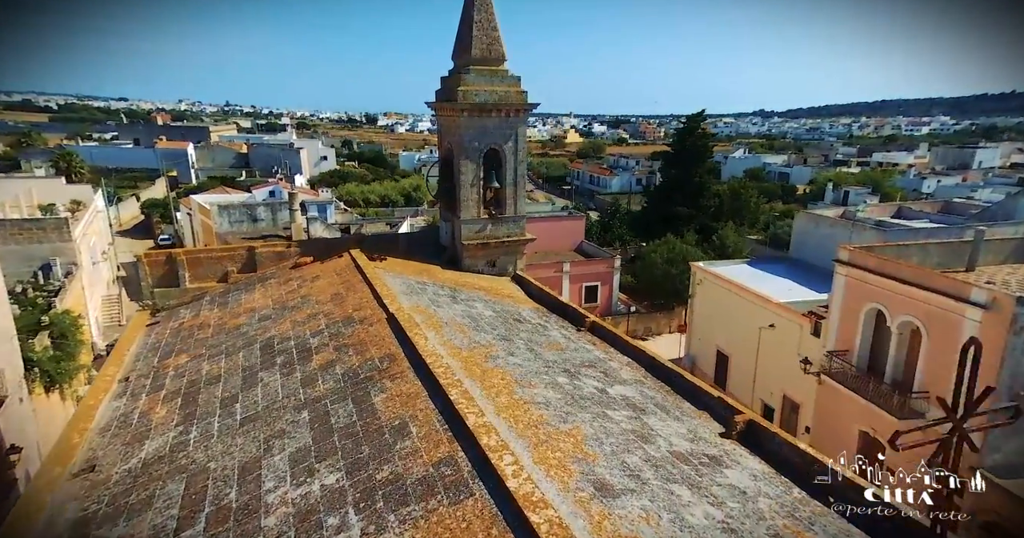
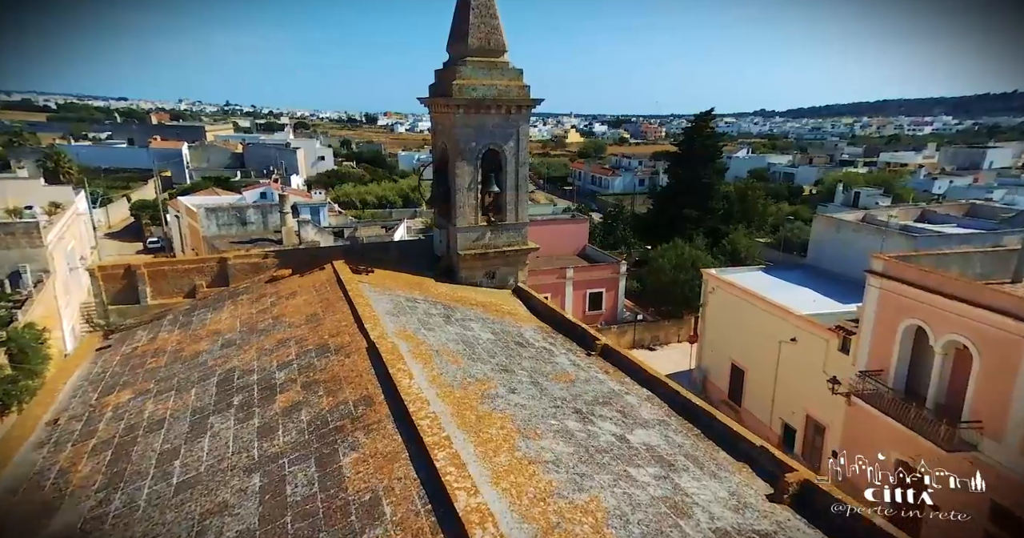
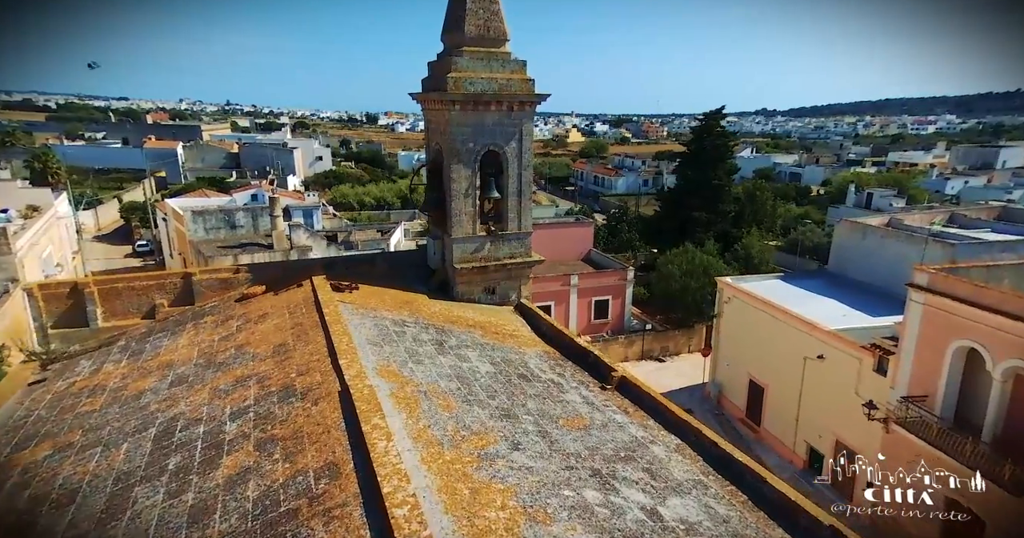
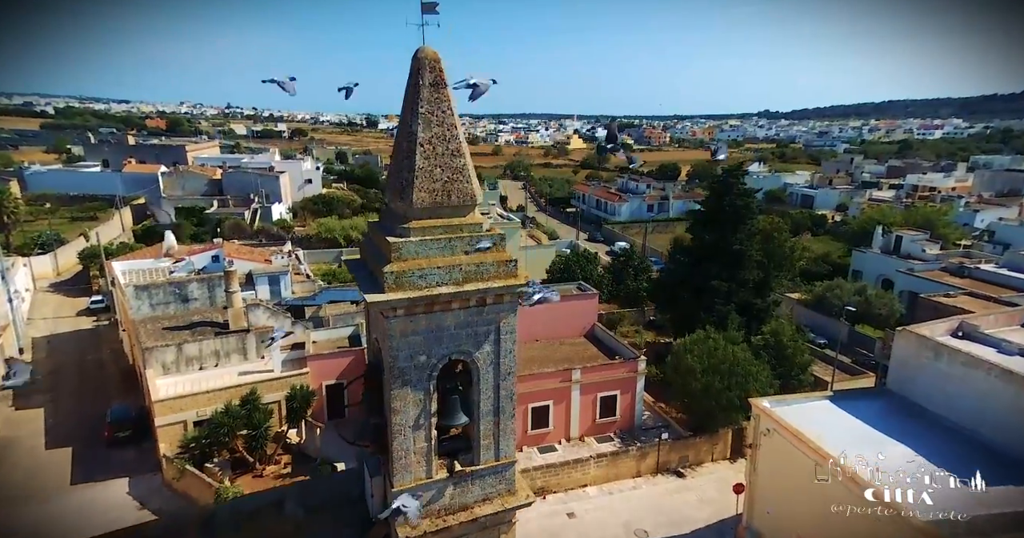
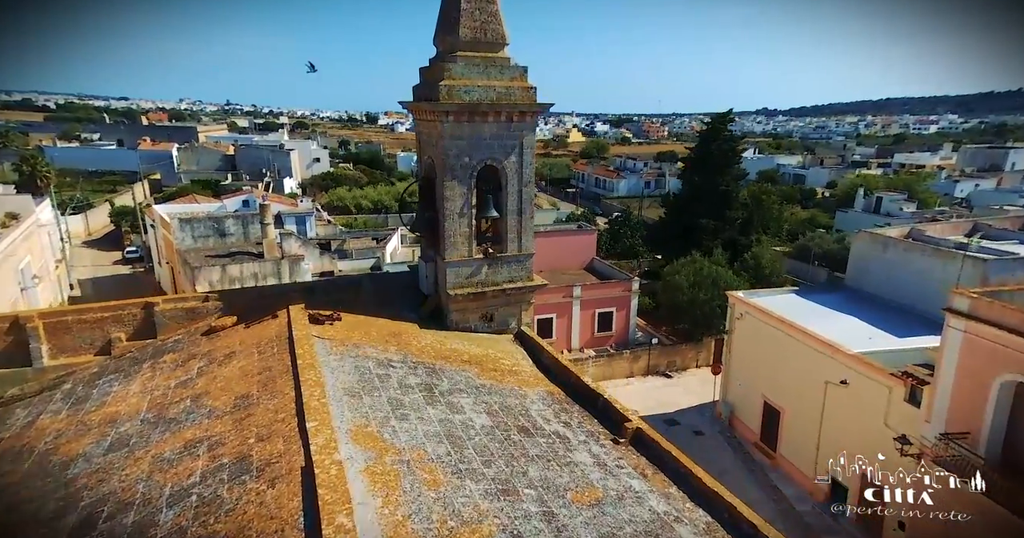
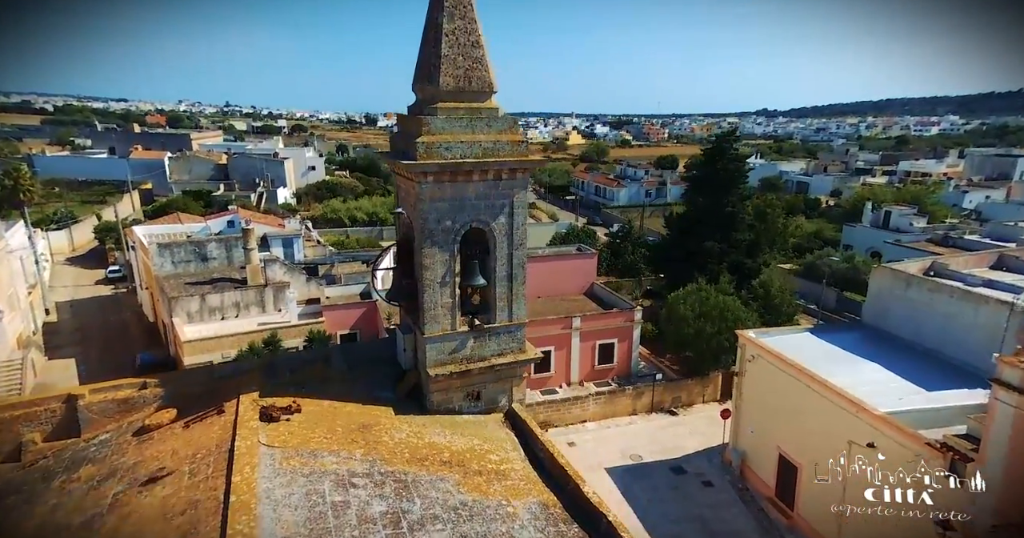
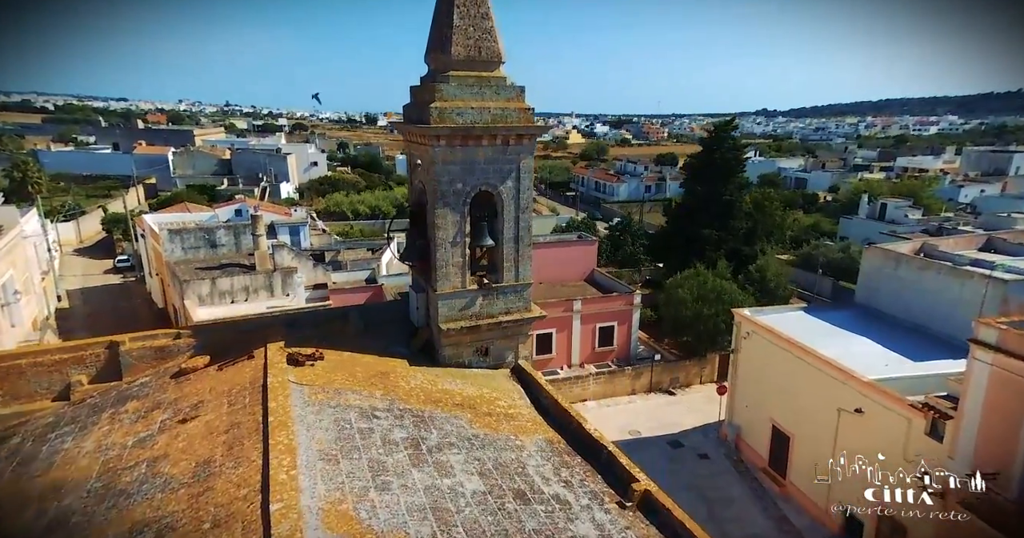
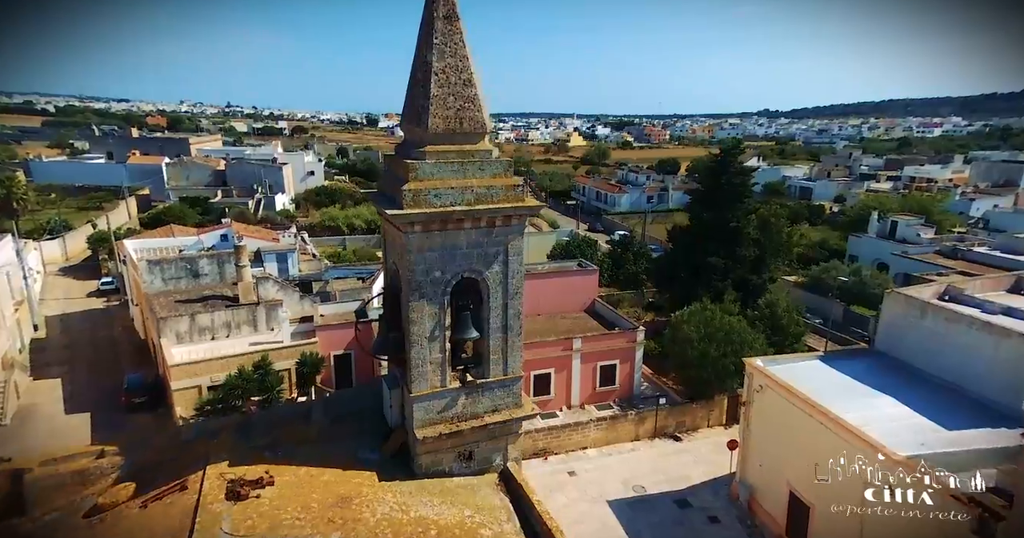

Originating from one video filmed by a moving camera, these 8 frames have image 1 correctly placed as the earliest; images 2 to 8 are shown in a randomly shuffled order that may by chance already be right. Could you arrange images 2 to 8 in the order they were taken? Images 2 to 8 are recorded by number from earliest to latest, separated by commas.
2, 3, 5, 7, 6, 8, 4
